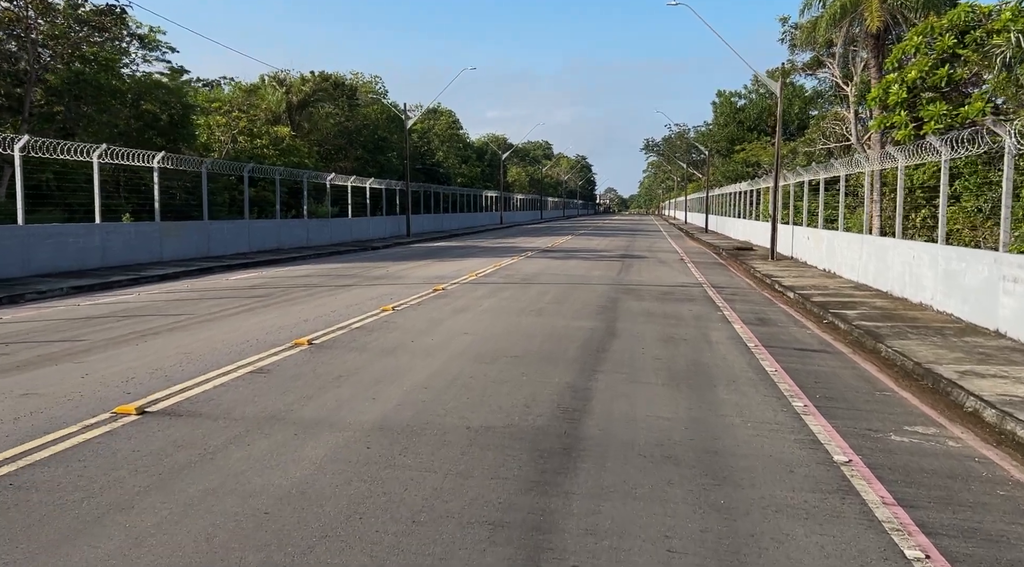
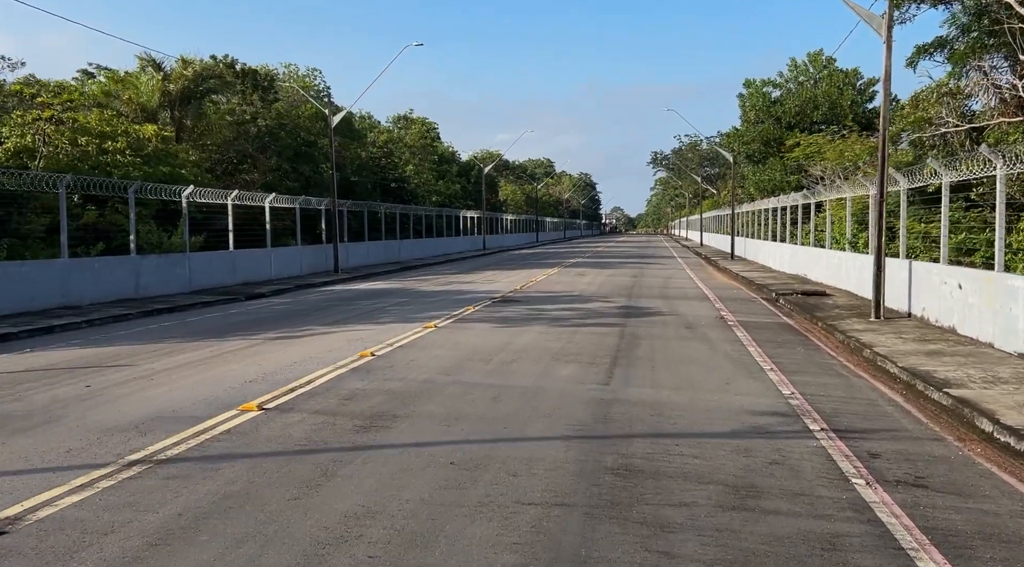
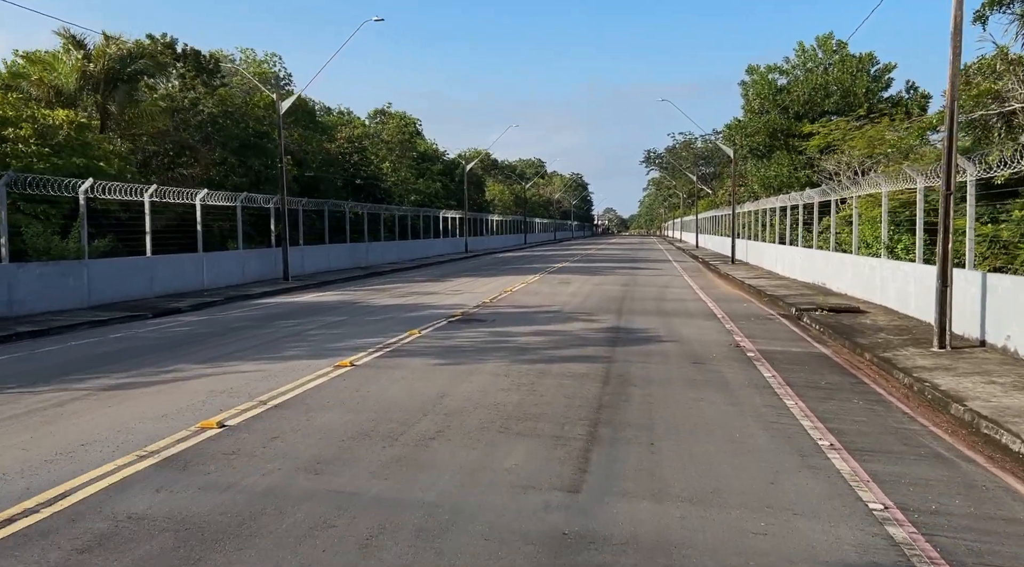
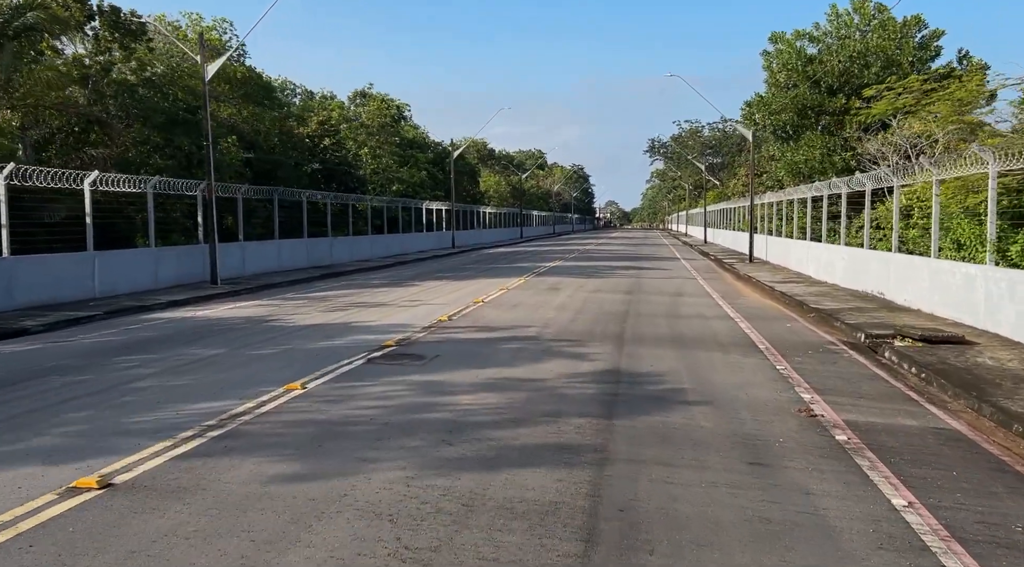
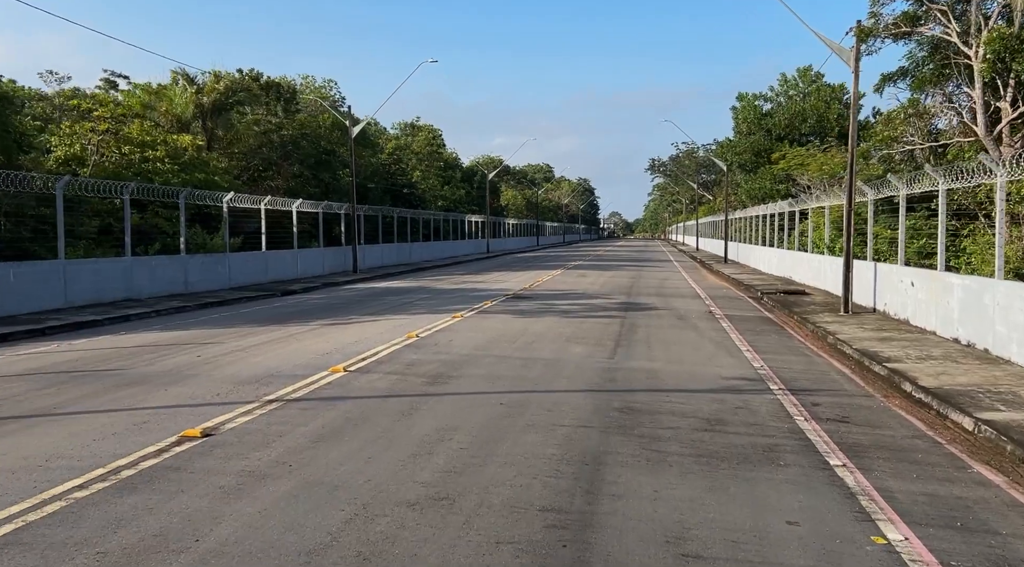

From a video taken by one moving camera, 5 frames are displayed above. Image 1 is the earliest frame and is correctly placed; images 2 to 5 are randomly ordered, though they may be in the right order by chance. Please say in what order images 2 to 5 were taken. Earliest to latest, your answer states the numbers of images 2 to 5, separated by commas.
5, 2, 3, 4
